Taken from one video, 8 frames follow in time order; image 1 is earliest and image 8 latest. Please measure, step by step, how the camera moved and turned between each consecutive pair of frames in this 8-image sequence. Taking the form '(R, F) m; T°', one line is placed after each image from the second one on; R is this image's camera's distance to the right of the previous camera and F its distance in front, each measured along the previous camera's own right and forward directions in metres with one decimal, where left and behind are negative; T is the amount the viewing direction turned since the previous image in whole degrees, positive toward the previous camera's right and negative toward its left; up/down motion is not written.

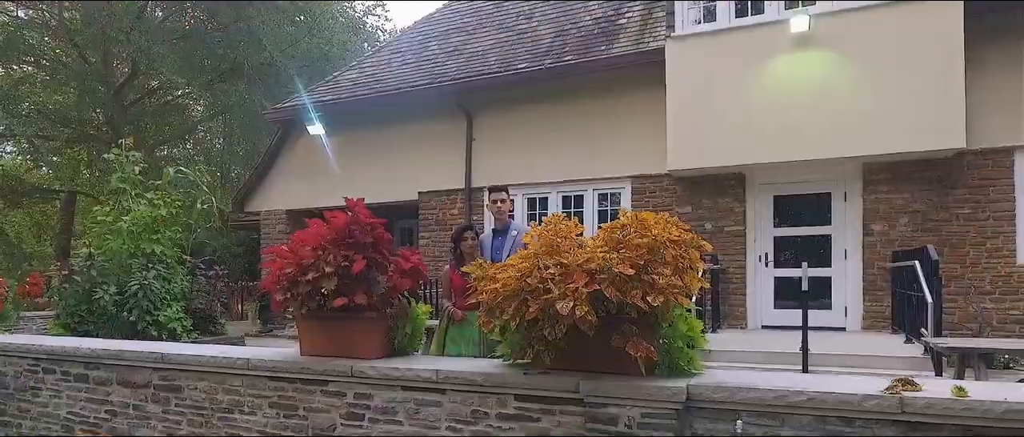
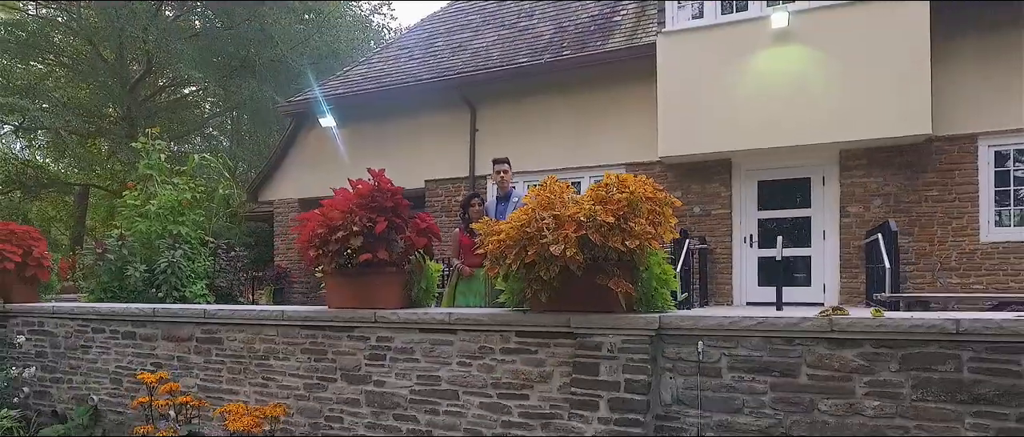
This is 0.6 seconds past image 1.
(0.0, -0.6) m; 0°
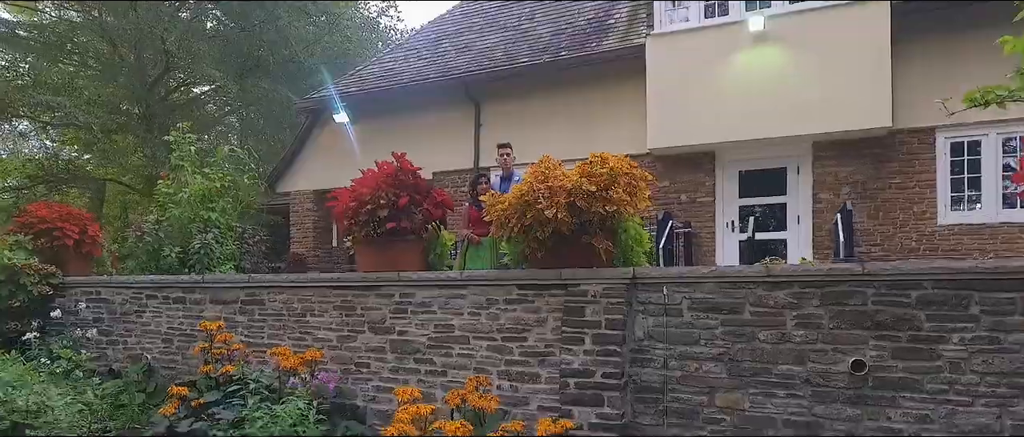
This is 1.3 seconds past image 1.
(0.0, -0.8) m; 0°
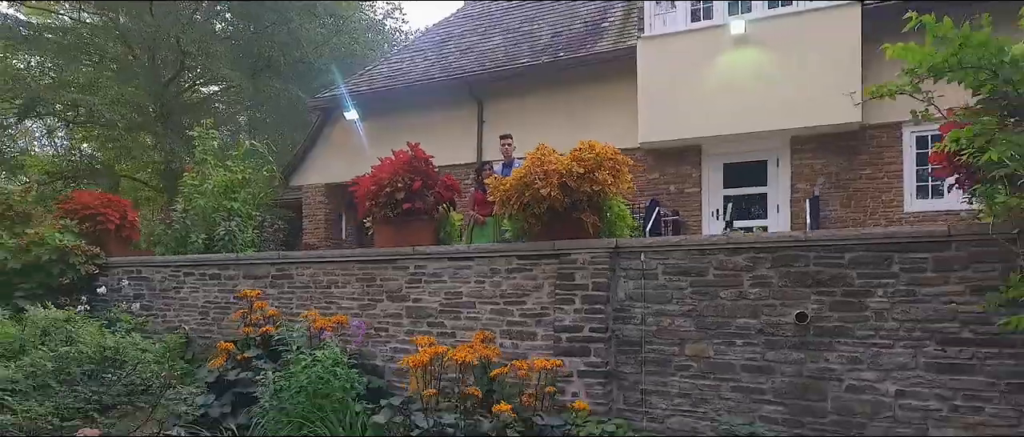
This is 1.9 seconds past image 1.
(0.0, -0.7) m; 0°
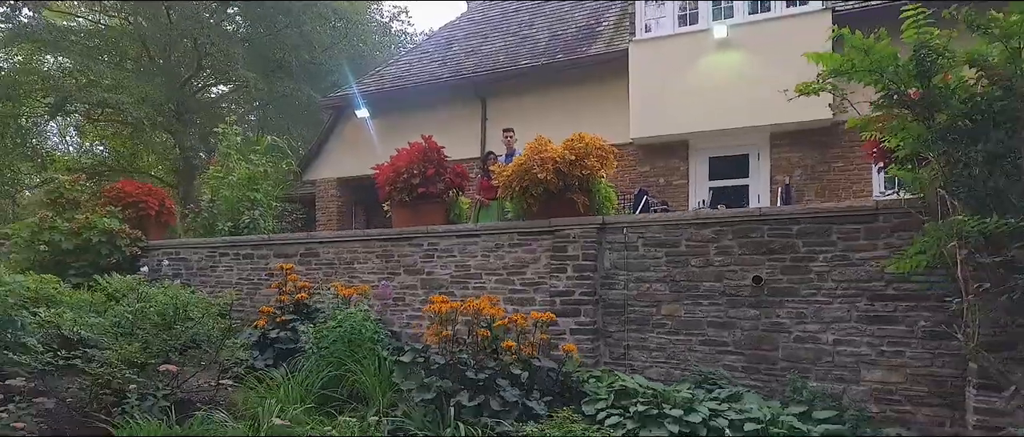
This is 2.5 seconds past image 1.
(0.0, -0.8) m; 0°
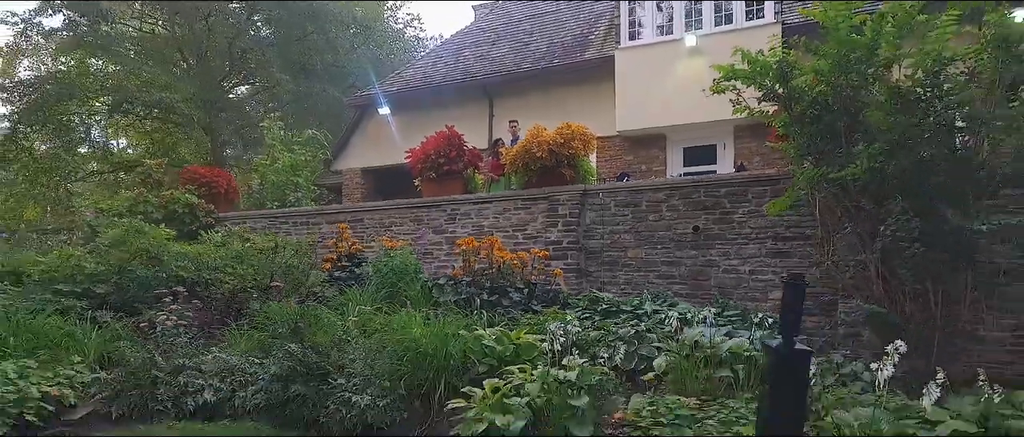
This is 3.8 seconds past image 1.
(0.0, -1.9) m; 0°
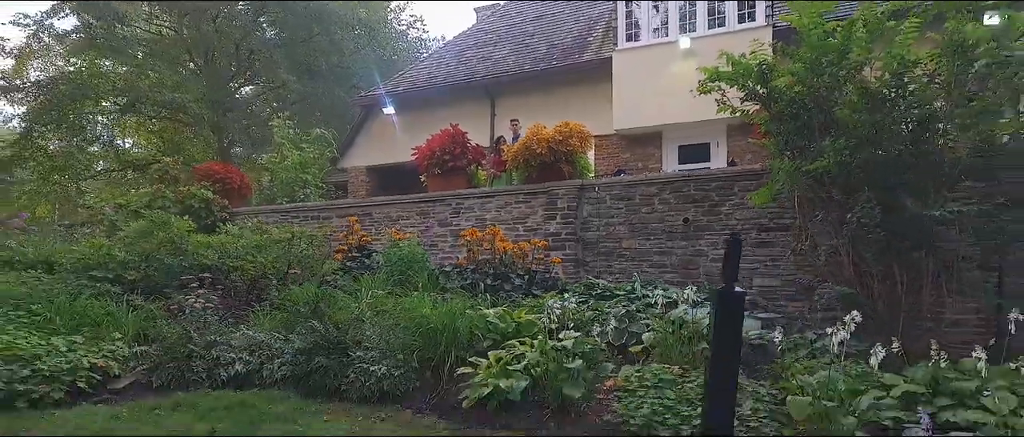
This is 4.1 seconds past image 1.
(0.0, -0.5) m; 0°
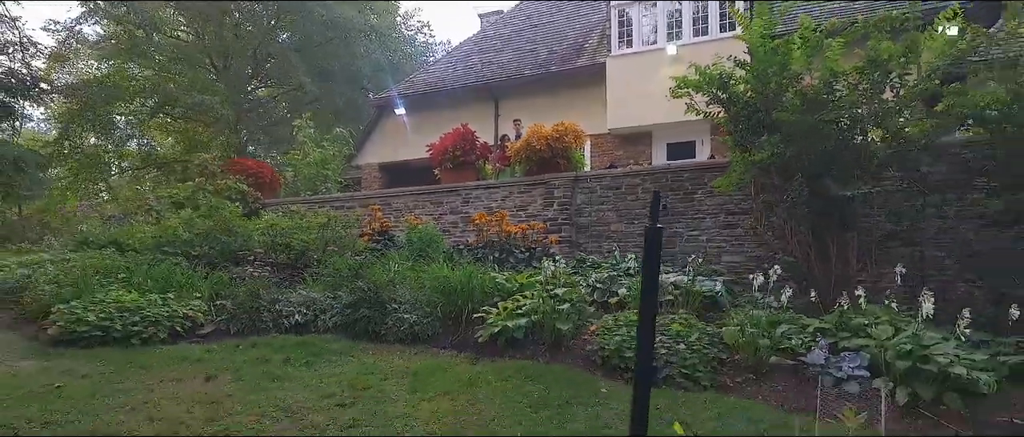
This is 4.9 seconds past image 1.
(0.0, -1.2) m; 0°
